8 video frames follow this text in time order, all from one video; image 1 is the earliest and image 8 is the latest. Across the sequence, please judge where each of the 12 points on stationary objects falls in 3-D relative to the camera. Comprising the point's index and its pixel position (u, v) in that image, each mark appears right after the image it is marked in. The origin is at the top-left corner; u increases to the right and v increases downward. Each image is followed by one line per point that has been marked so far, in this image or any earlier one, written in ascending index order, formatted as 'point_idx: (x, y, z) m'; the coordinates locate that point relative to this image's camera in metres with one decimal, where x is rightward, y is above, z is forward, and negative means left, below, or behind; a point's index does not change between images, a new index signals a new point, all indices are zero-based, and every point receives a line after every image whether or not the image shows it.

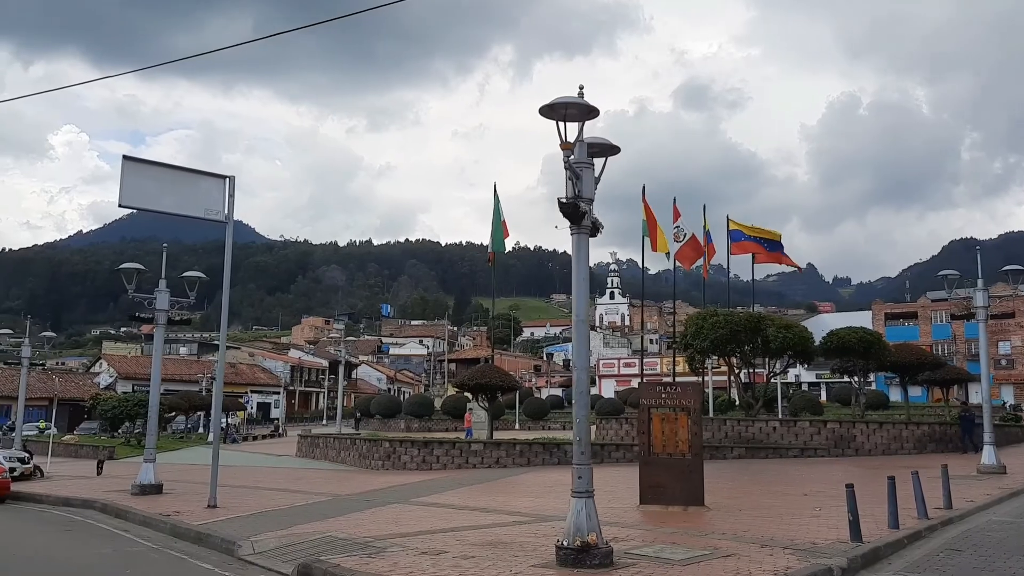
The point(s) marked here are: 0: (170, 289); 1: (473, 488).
0: (-7.2, 0.0, +18.1) m
1: (-0.8, -4.1, +17.7) m
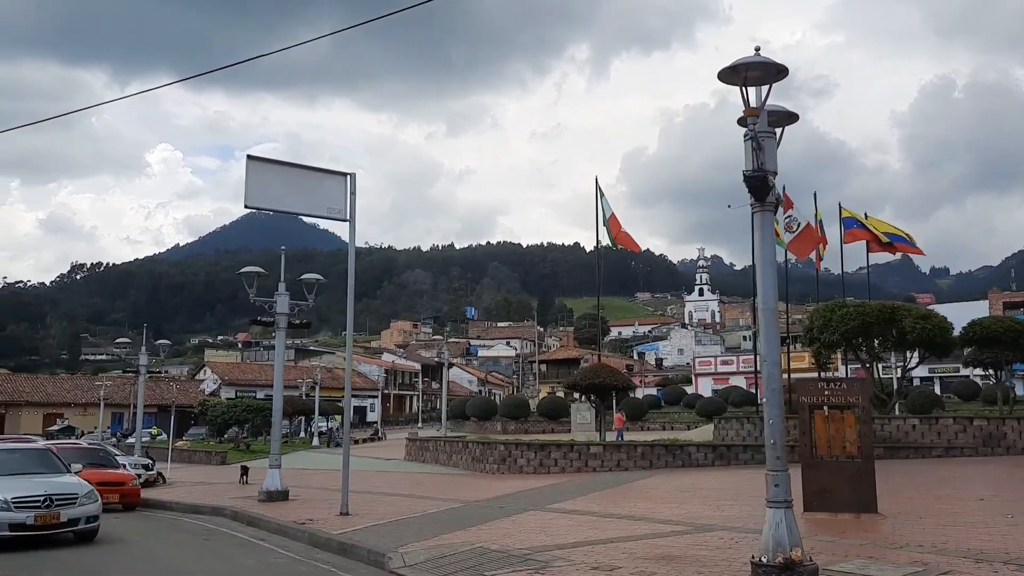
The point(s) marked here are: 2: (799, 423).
0: (-4.6, -0.1, +17.8) m
1: (+1.8, -4.0, +16.8) m
2: (+4.1, -1.9, +12.4) m
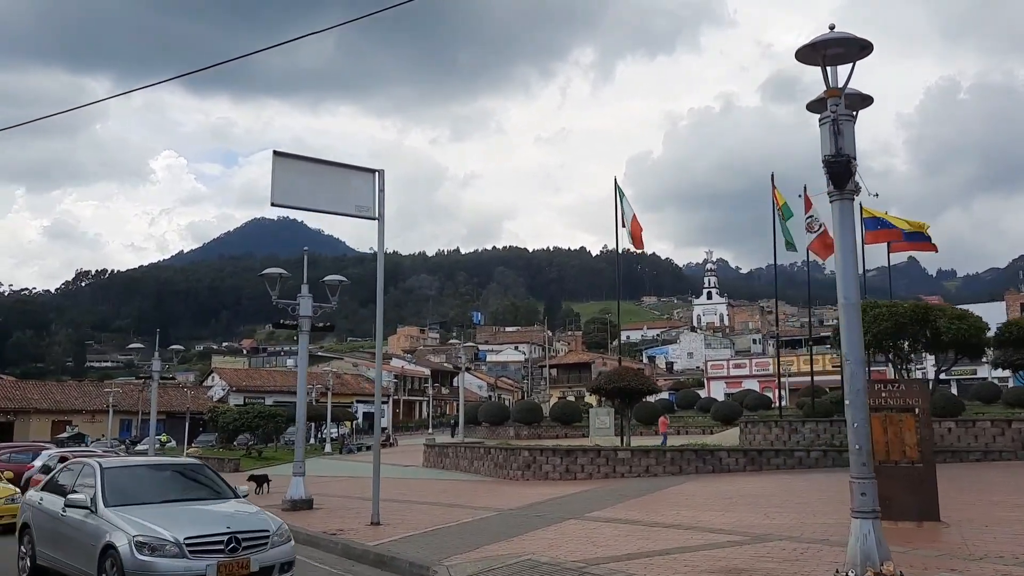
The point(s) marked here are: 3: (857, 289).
0: (-4.0, -0.1, +17.3) m
1: (+2.4, -4.0, +16.3) m
2: (+4.7, -1.9, +11.8) m
3: (+3.0, 0.0, +7.5) m
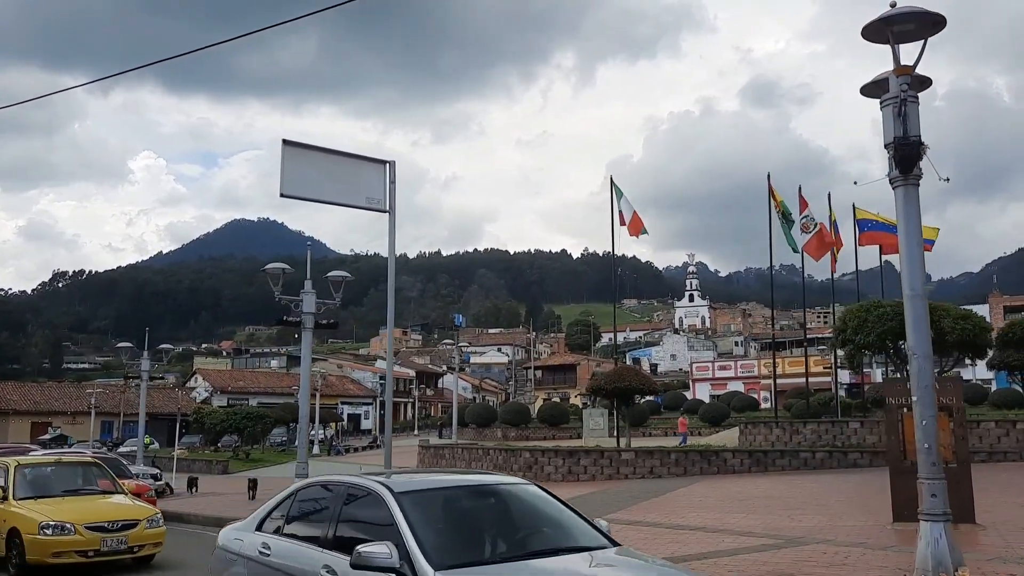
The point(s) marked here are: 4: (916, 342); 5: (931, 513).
0: (-3.8, -0.1, +16.8) m
1: (+2.6, -3.9, +15.9) m
2: (+5.0, -1.8, +11.5) m
3: (+3.4, +0.1, +7.2) m
4: (+3.3, -0.5, +7.1) m
5: (+3.3, -1.8, +6.8) m
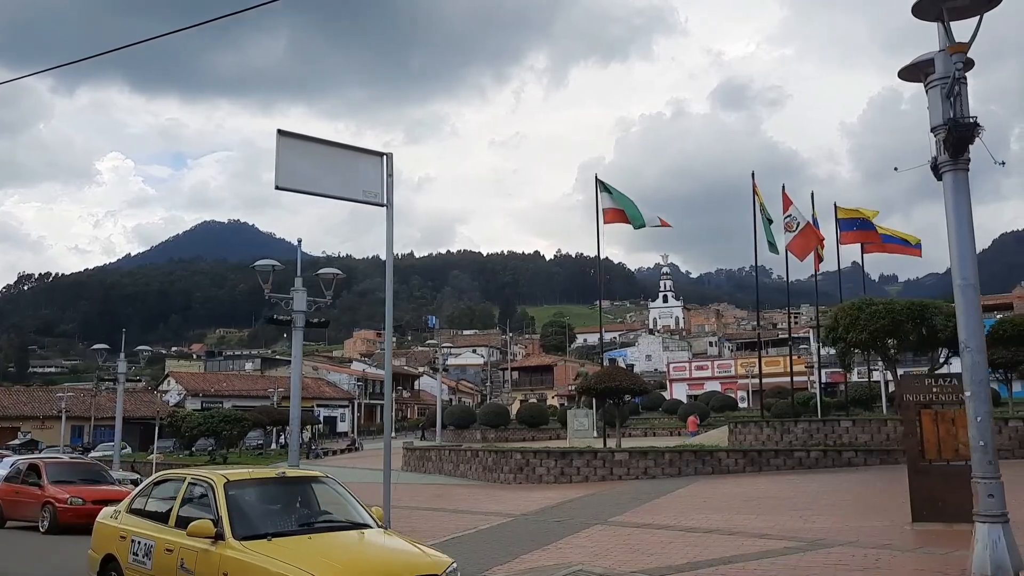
0: (-3.9, 0.0, +16.3) m
1: (+2.6, -3.9, +15.5) m
2: (+5.1, -1.8, +11.2) m
3: (+3.7, +0.2, +6.9) m
4: (+3.6, -0.4, +6.8) m
5: (+3.6, -1.7, +6.5) m
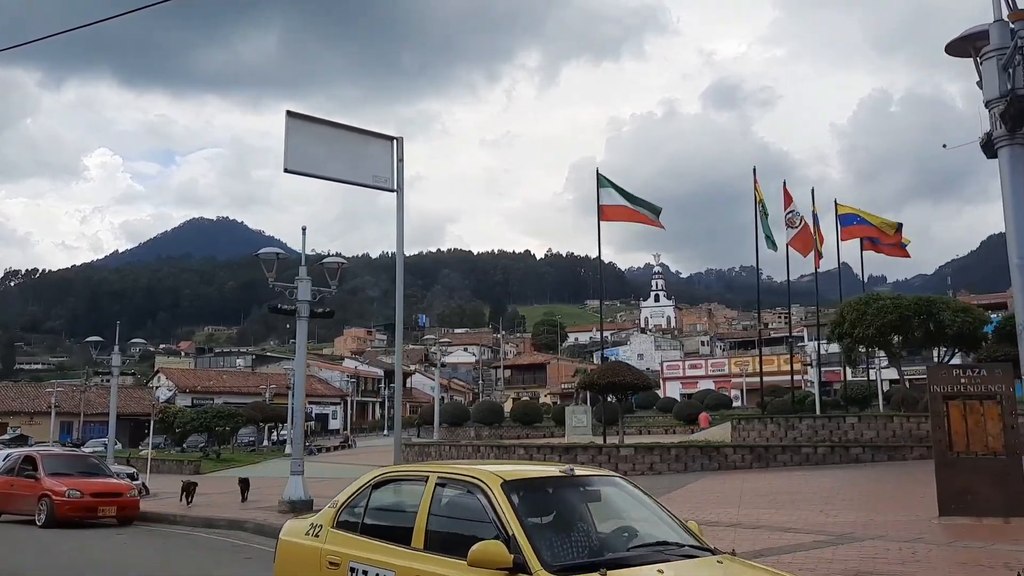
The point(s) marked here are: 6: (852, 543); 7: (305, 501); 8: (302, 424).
0: (-3.7, +0.2, +15.9) m
1: (+2.7, -3.7, +15.2) m
2: (+5.3, -1.6, +10.9) m
3: (+3.9, +0.3, +6.6) m
4: (+3.9, -0.2, +6.5) m
5: (+3.9, -1.5, +6.2) m
6: (+3.7, -2.8, +9.5) m
7: (-3.6, -3.7, +15.0) m
8: (-3.7, -2.4, +15.2) m
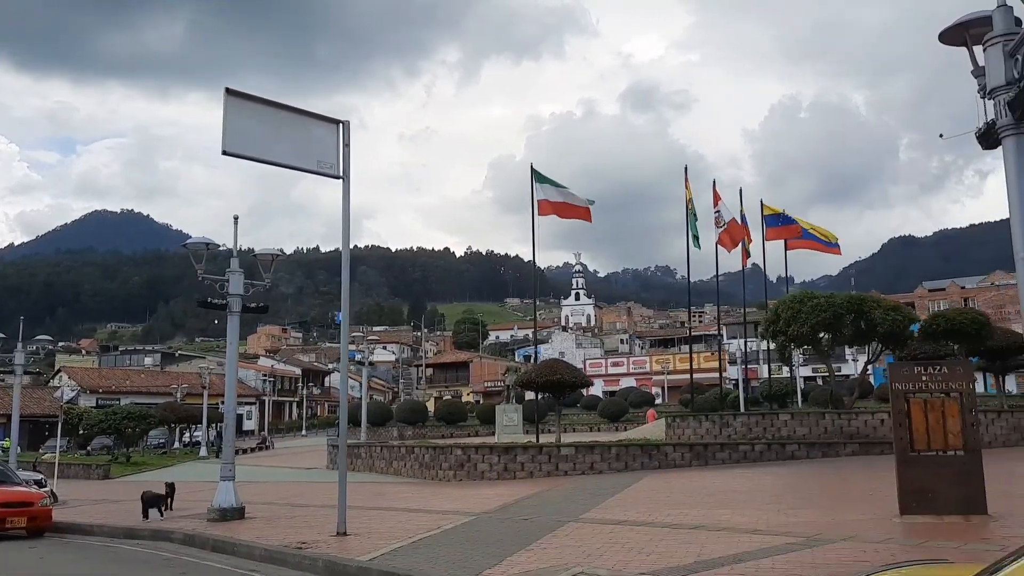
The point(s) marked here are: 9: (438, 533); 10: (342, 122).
0: (-4.6, +0.3, +14.9) m
1: (+1.8, -3.6, +14.9) m
2: (+4.8, -1.6, +10.8) m
3: (+3.9, +0.3, +6.4) m
4: (+3.8, -0.2, +6.3) m
5: (+3.8, -1.5, +6.0) m
6: (+3.4, -2.7, +9.2) m
7: (-4.5, -3.6, +14.1) m
8: (-4.6, -2.3, +14.3) m
9: (-1.0, -3.3, +11.5) m
10: (-2.5, +2.4, +12.6) m
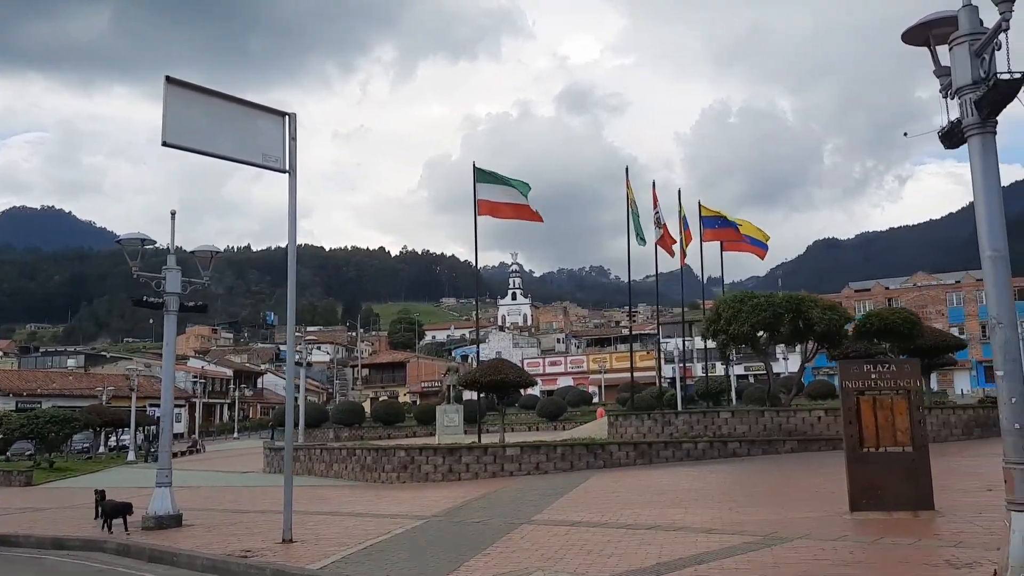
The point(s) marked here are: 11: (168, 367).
0: (-5.5, +0.3, +14.3) m
1: (+0.9, -3.6, +14.7) m
2: (+4.2, -1.6, +11.0) m
3: (+3.6, +0.4, +6.4) m
4: (+3.6, -0.2, +6.3) m
5: (+3.6, -1.5, +6.0) m
6: (+2.9, -2.7, +9.2) m
7: (-5.3, -3.6, +13.5) m
8: (-5.4, -2.2, +13.7) m
9: (-1.6, -3.2, +11.2) m
10: (-3.1, +2.4, +12.1) m
11: (-5.4, -1.2, +13.6) m
